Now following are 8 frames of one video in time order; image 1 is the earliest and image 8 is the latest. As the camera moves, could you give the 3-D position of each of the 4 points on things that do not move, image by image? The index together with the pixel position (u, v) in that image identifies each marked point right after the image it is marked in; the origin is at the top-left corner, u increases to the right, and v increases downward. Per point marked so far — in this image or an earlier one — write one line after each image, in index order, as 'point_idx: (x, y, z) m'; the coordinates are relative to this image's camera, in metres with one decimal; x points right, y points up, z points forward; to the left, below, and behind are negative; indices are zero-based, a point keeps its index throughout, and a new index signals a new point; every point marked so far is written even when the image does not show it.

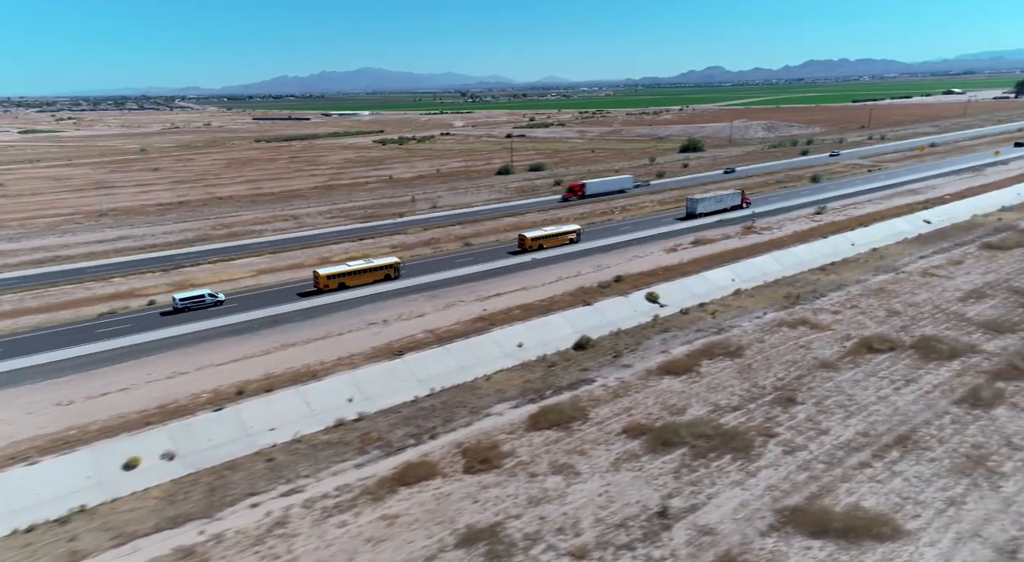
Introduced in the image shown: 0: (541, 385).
0: (+0.8, -3.1, +18.9) m
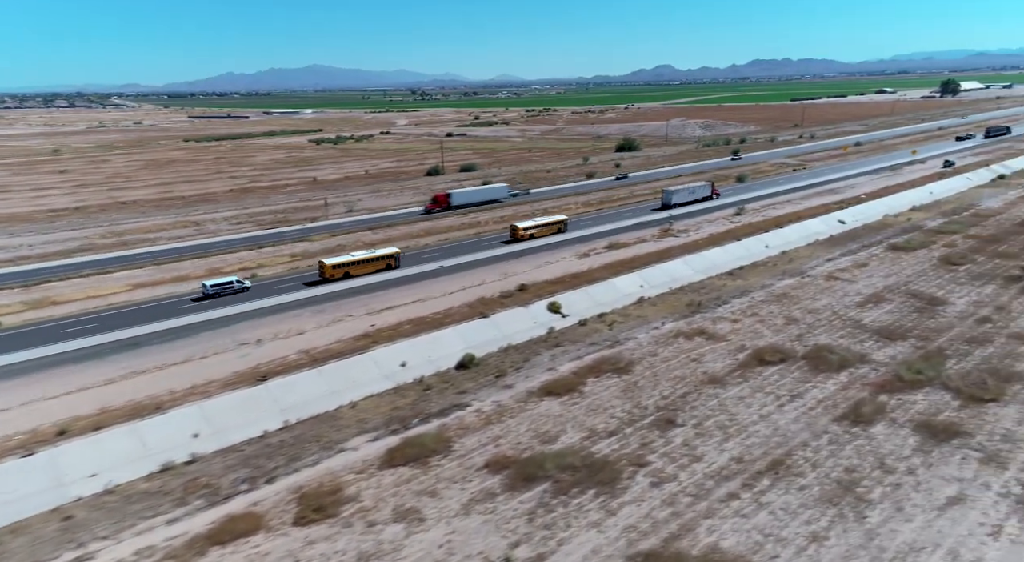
0: (-2.8, -3.6, +17.4) m
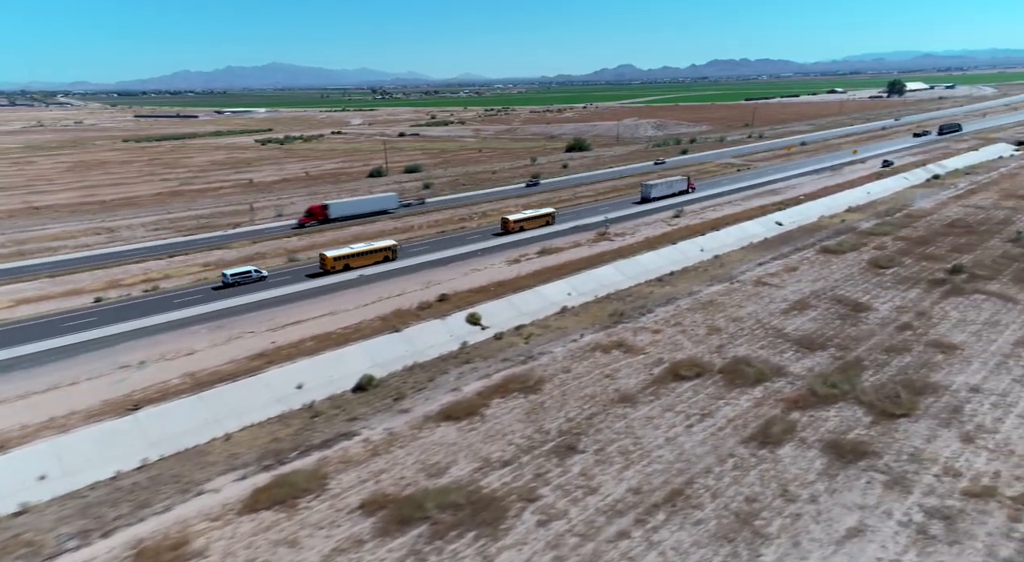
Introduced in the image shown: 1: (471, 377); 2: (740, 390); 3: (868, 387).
0: (-5.6, -4.0, +15.9) m
1: (-1.3, -3.0, +19.9) m
2: (+6.7, -3.2, +18.9) m
3: (+10.4, -3.1, +18.8) m
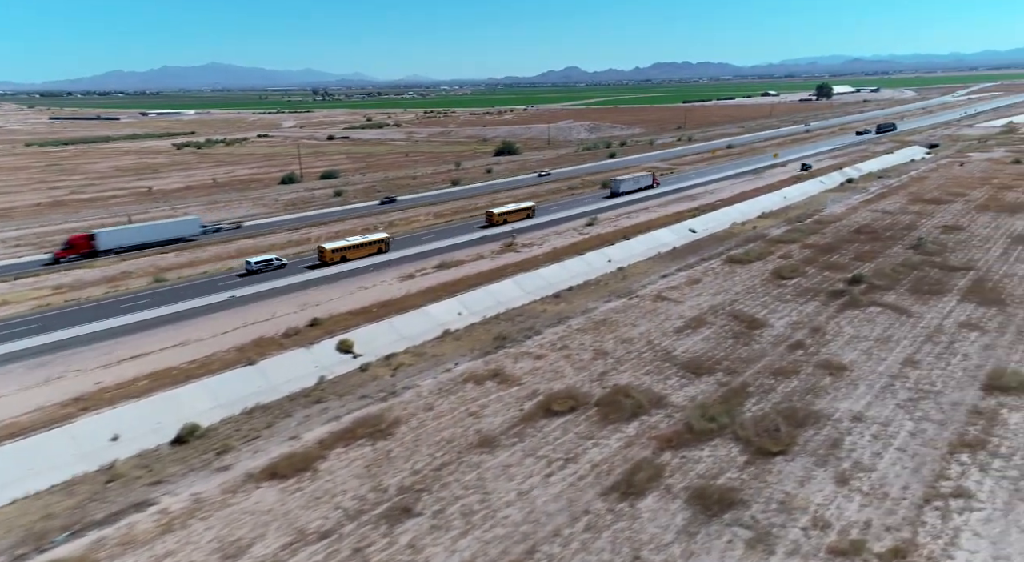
0: (-9.3, -4.9, +13.2) m
1: (-5.3, -3.8, +17.5) m
2: (+2.7, -3.9, +17.2) m
3: (+6.4, -3.7, +17.4) m
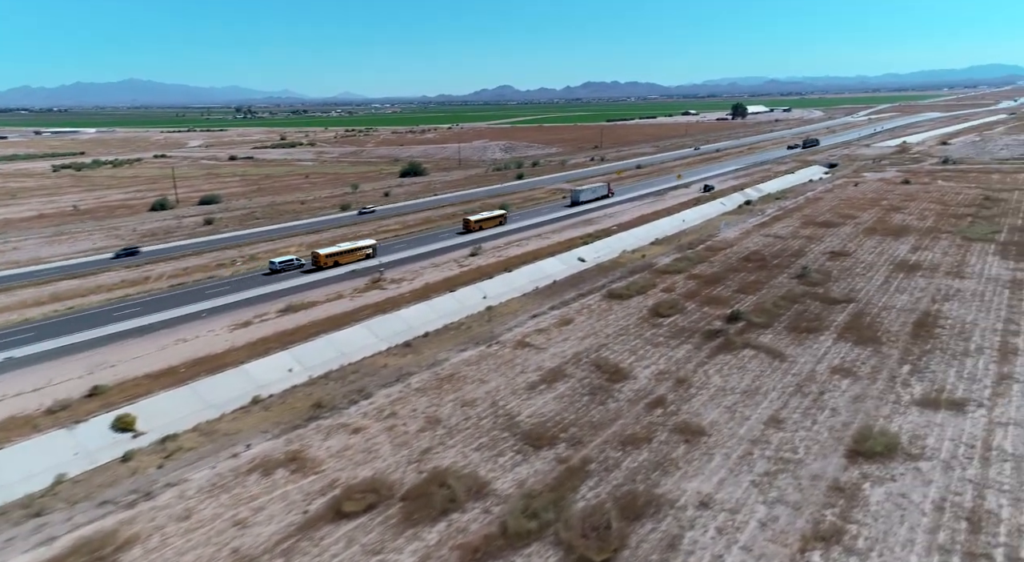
0: (-13.7, -6.6, +8.7) m
1: (-10.2, -5.5, +13.4) m
2: (-2.2, -5.4, +13.8) m
3: (+1.5, -5.2, +14.5) m
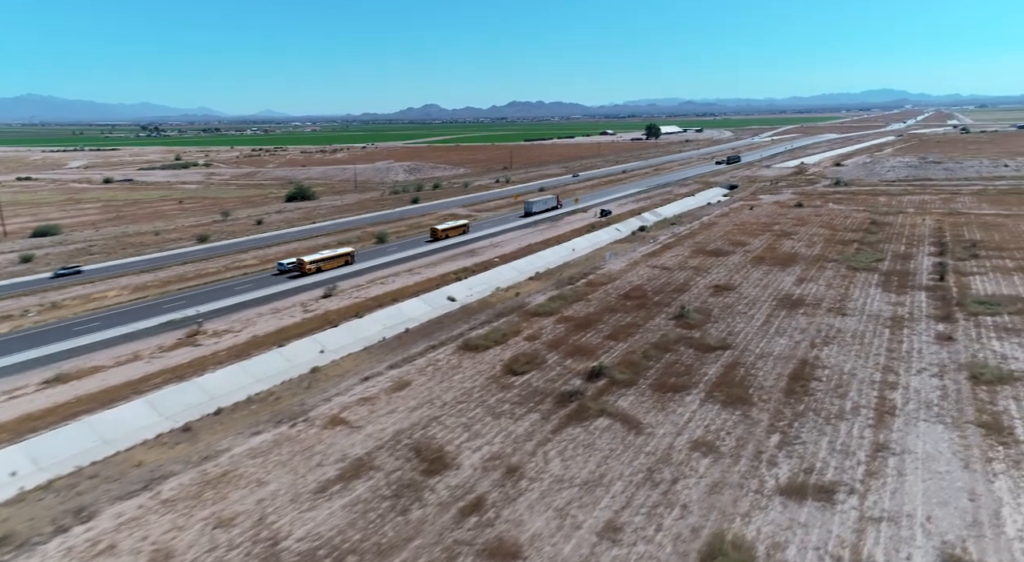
0: (-17.7, -8.4, +2.4) m
1: (-14.9, -7.4, +7.5) m
2: (-6.9, -7.2, +8.9) m
3: (-3.3, -6.9, +10.0) m
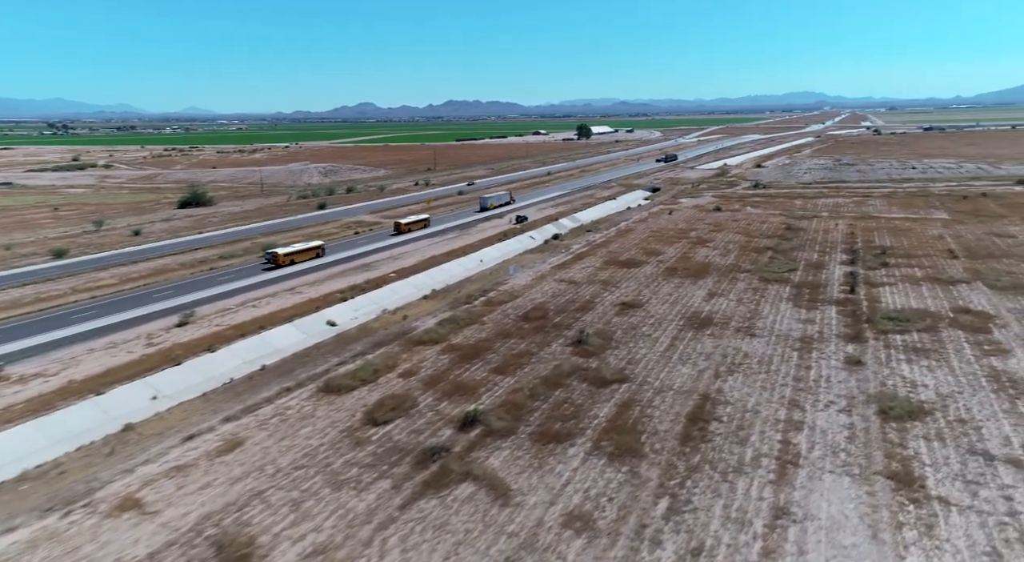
0: (-20.0, -9.8, -2.9) m
1: (-17.7, -8.8, +2.5) m
2: (-9.9, -8.4, +4.6) m
3: (-6.5, -8.1, +6.0) m
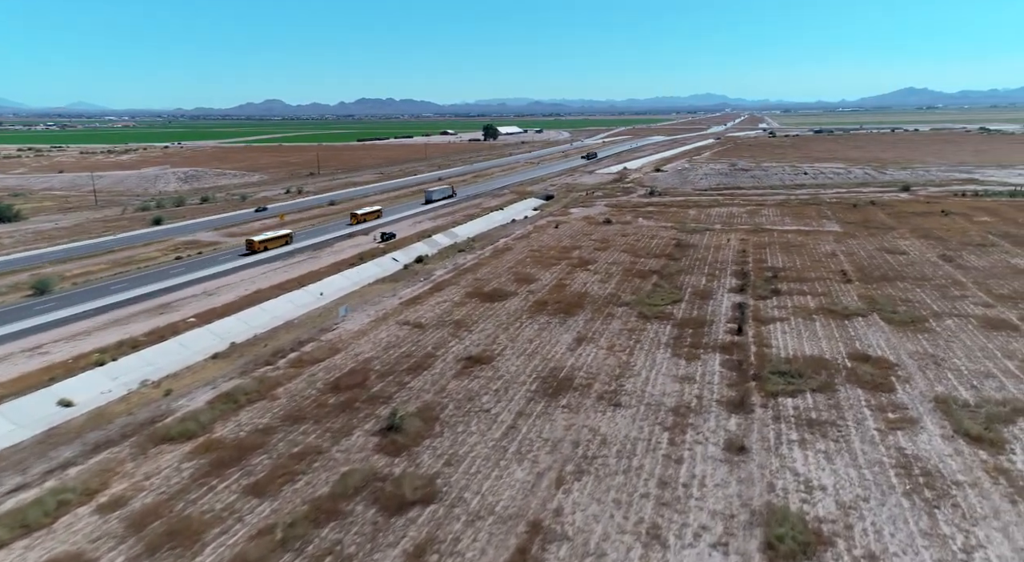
0: (-22.7, -12.5, -12.8) m
1: (-21.1, -11.4, -7.2) m
2: (-13.7, -10.9, -4.1) m
3: (-10.5, -10.4, -2.3) m
